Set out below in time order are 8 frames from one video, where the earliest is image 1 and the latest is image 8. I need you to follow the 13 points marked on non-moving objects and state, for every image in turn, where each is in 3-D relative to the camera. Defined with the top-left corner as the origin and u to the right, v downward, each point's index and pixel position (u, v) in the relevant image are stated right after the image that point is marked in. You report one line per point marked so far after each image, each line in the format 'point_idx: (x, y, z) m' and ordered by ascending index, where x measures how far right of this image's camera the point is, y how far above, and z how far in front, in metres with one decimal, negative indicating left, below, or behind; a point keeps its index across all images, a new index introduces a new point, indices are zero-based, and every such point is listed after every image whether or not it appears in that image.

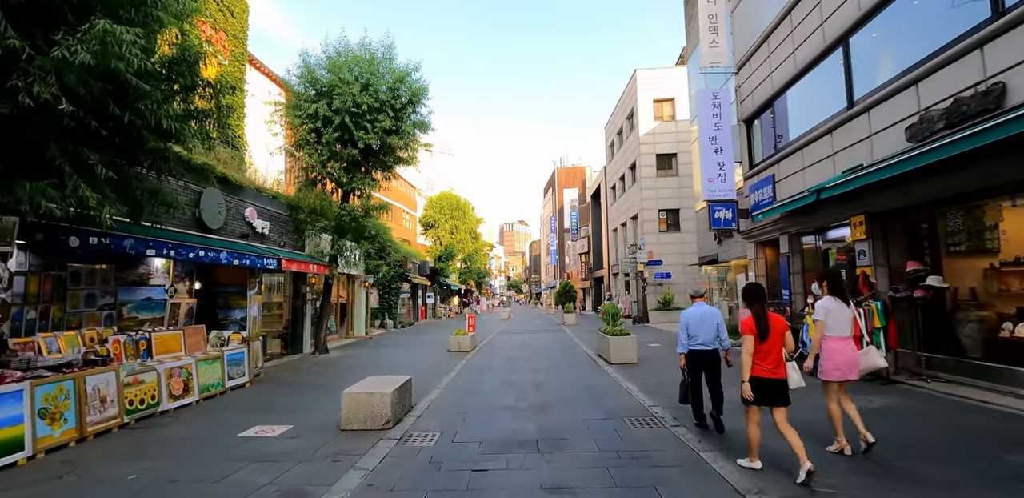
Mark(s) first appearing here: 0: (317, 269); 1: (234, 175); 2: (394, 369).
0: (-5.3, -0.5, +13.7) m
1: (-6.2, +1.6, +11.6) m
2: (-2.9, -3.0, +12.9) m
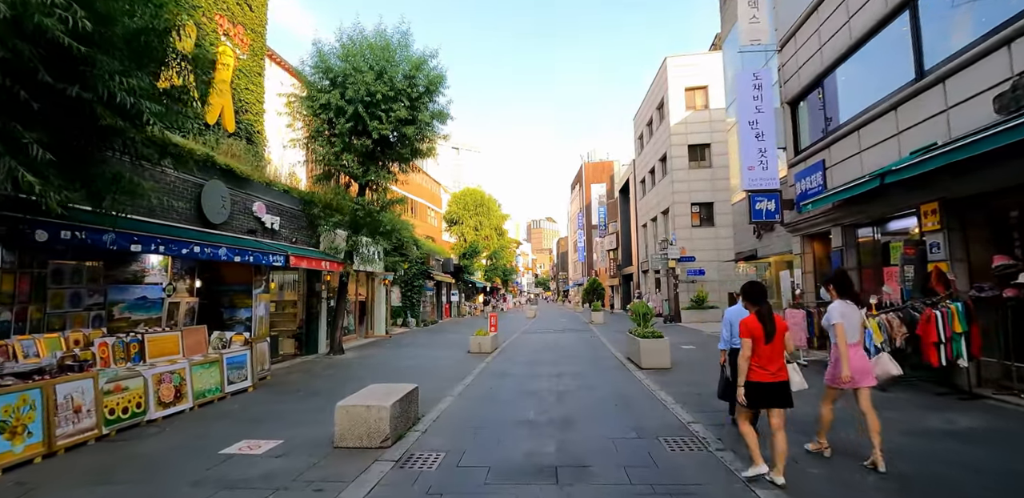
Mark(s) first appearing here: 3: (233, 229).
0: (-4.7, -0.4, +13.1) m
1: (-5.8, +1.7, +11.0) m
2: (-2.4, -2.9, +12.2) m
3: (-5.8, +0.4, +10.7) m
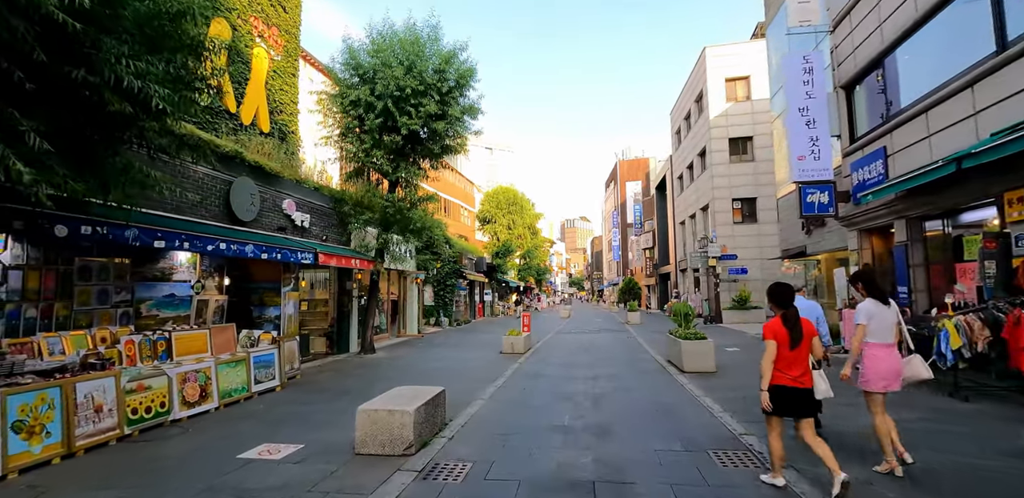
0: (-3.9, -0.4, +12.9) m
1: (-5.1, +1.8, +10.9) m
2: (-1.7, -2.8, +11.8) m
3: (-5.1, +0.5, +10.6) m
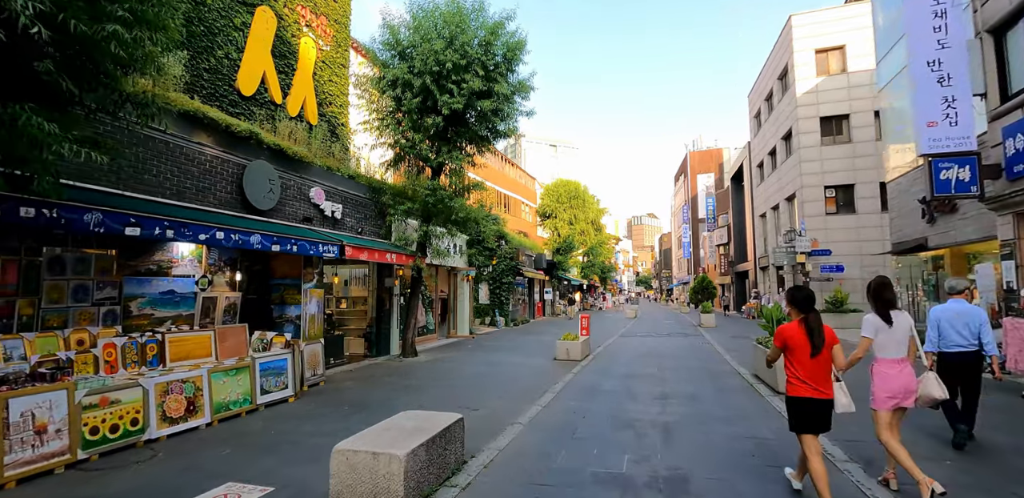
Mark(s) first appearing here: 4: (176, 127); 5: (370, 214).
0: (-2.7, -0.2, +11.8) m
1: (-4.1, +1.9, +9.9) m
2: (-0.6, -2.6, +10.4) m
3: (-4.2, +0.6, +9.6) m
4: (-4.9, +1.8, +7.5) m
5: (-3.5, +0.8, +12.6) m
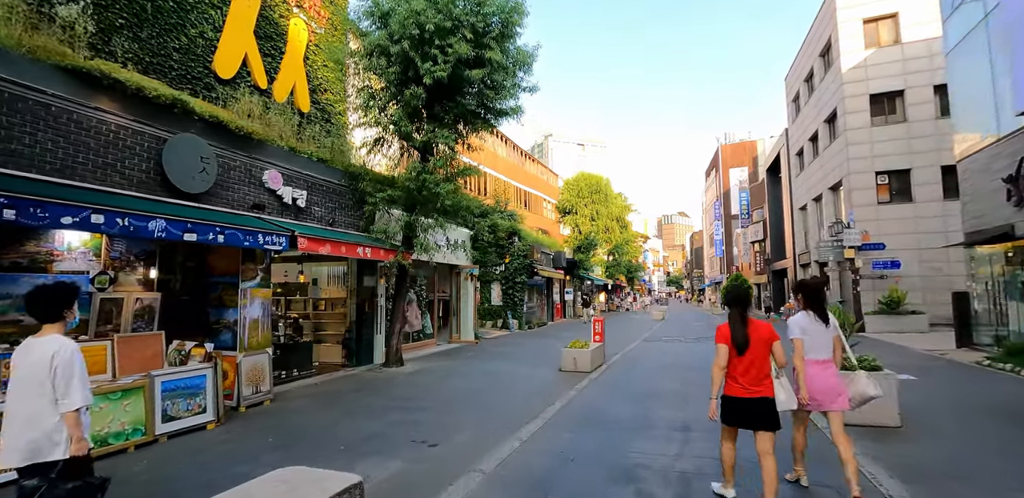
0: (-2.8, -0.1, +10.1) m
1: (-4.4, +2.0, +8.3) m
2: (-0.8, -2.5, +8.7) m
3: (-4.5, +0.7, +8.0) m
4: (-5.2, +1.9, +6.0) m
5: (-3.5, +1.0, +11.0) m
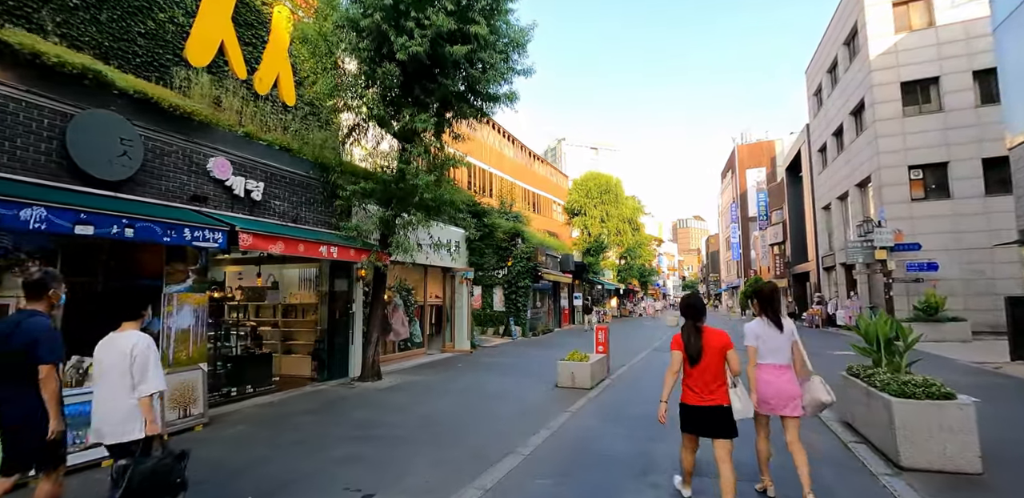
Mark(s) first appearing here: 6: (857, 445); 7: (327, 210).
0: (-3.0, -0.1, +8.9) m
1: (-4.7, +2.1, +7.2) m
2: (-1.1, -2.5, +7.4) m
3: (-4.8, +0.7, +6.9) m
4: (-5.6, +1.9, +4.9) m
5: (-3.7, +1.0, +9.9) m
6: (+3.8, -2.1, +5.6) m
7: (-3.6, +0.8, +10.1) m
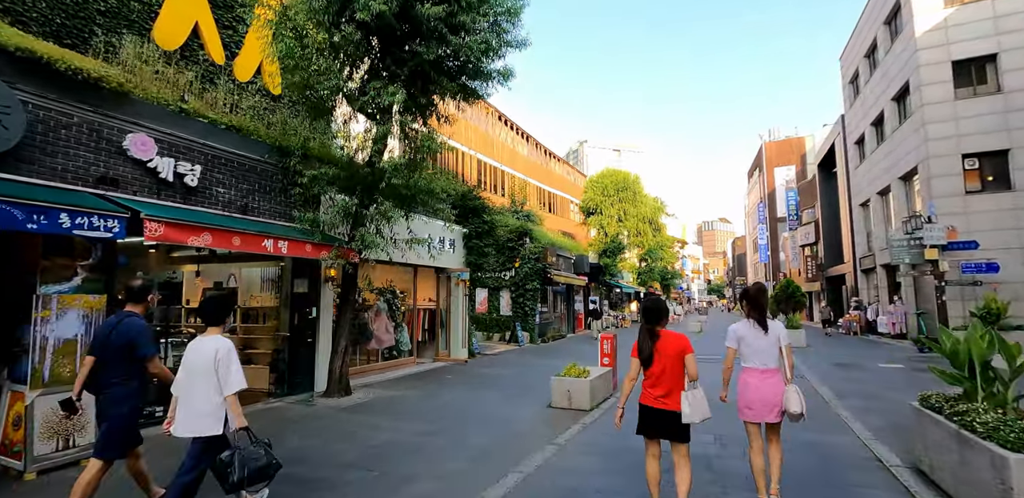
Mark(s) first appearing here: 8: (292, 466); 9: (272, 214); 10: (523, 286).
0: (-3.3, 0.0, +7.6) m
1: (-5.0, +2.2, +6.0) m
2: (-1.4, -2.4, +6.0) m
3: (-5.1, +0.8, +5.7) m
4: (-6.0, +2.0, +3.8) m
5: (-4.0, +1.0, +8.6) m
6: (+3.3, -2.0, +4.0) m
7: (-3.8, +0.8, +8.8) m
8: (-2.3, -2.3, +5.4) m
9: (-3.9, +0.6, +8.6) m
10: (+0.4, -1.4, +19.8) m
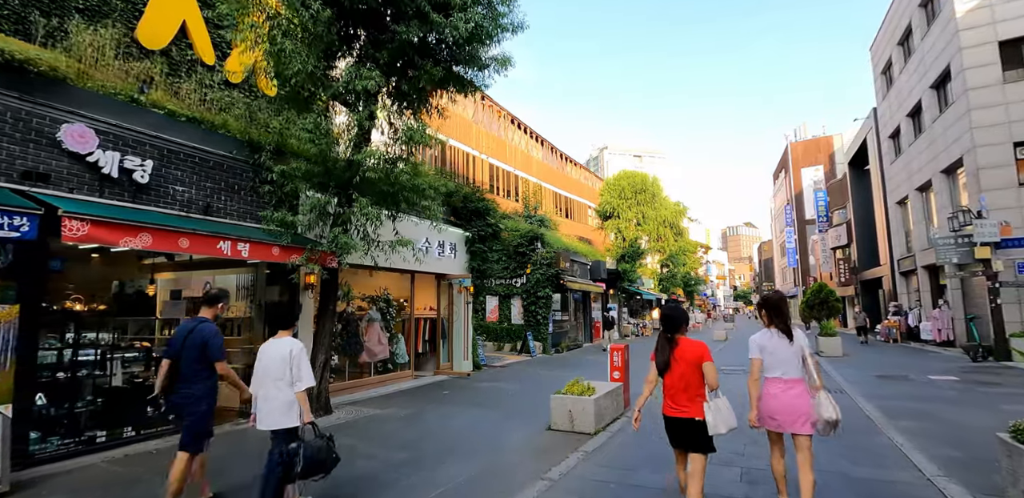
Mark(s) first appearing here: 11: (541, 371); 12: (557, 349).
0: (-3.4, -0.1, +6.8) m
1: (-5.2, +2.1, +5.3) m
2: (-1.5, -2.4, +5.0) m
3: (-5.3, +0.8, +4.9) m
4: (-6.3, +2.0, +3.1) m
5: (-4.1, +1.0, +7.8) m
6: (+3.1, -1.9, +2.8) m
7: (-3.9, +0.8, +8.0) m
8: (-2.5, -2.2, +4.5) m
9: (-4.0, +0.5, +7.8) m
10: (+0.8, -1.6, +18.8) m
11: (+0.8, -3.2, +13.8) m
12: (+1.8, -3.8, +20.2) m
